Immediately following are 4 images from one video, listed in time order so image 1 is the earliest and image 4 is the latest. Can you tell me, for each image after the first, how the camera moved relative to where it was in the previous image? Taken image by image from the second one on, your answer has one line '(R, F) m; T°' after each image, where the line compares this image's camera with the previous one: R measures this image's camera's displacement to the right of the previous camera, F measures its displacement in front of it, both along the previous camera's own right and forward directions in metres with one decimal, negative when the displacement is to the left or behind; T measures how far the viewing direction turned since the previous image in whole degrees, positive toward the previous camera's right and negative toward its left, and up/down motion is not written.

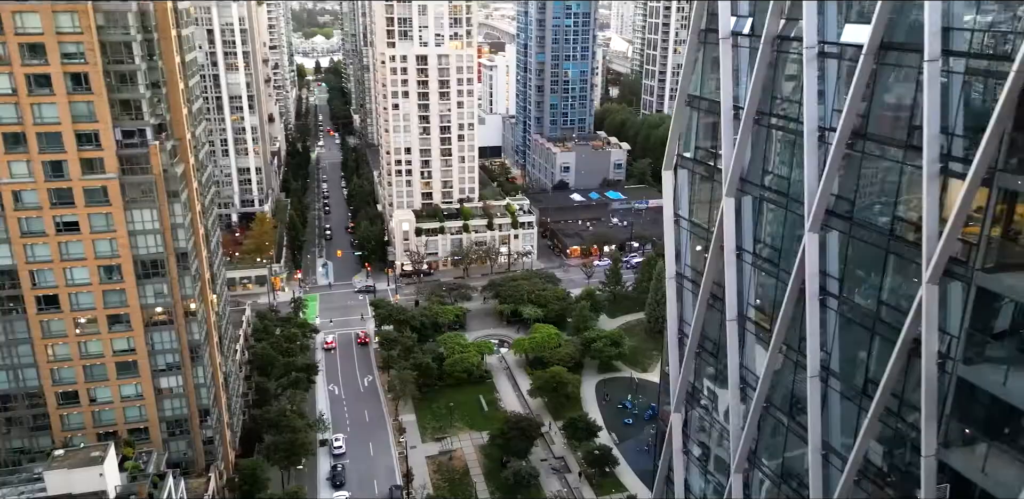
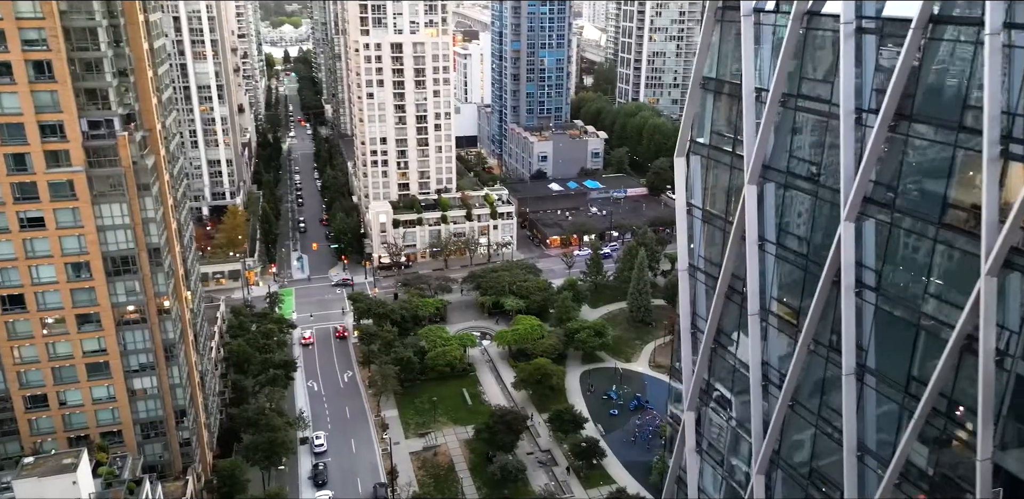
(-1.6, +2.2) m; +2°
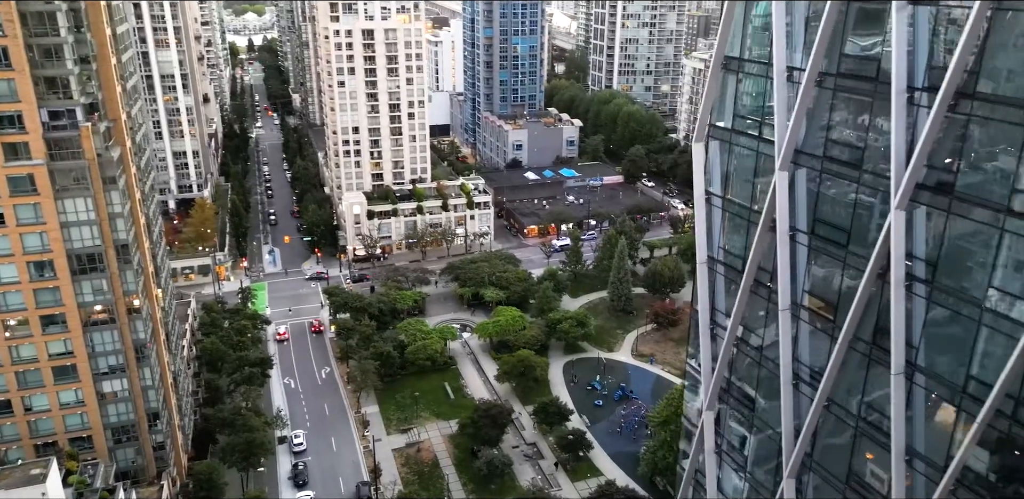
(-1.8, +2.4) m; +2°
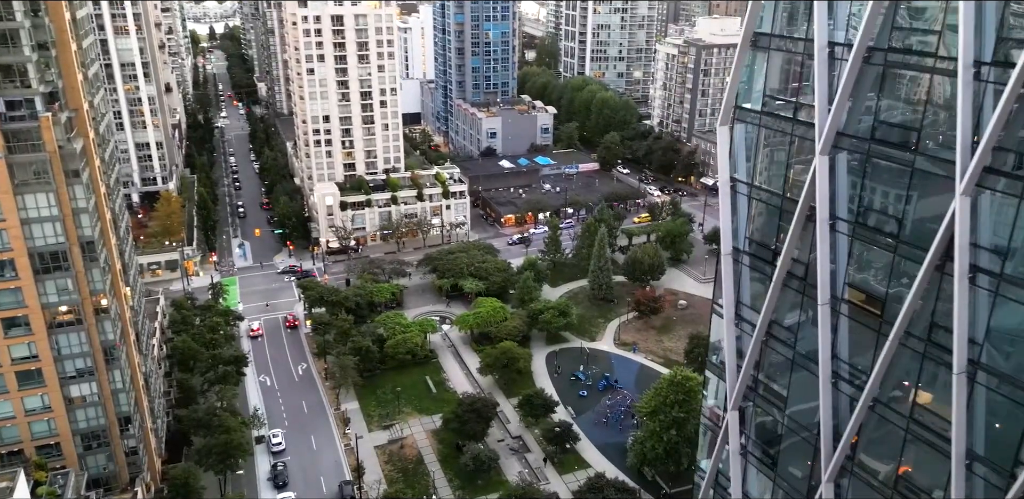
(-2.0, +2.5) m; +2°
